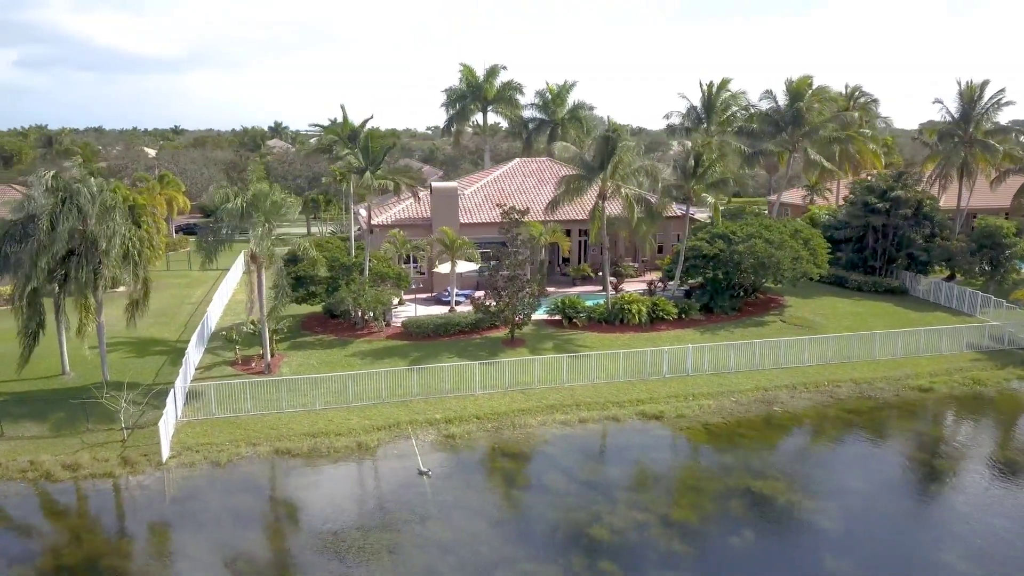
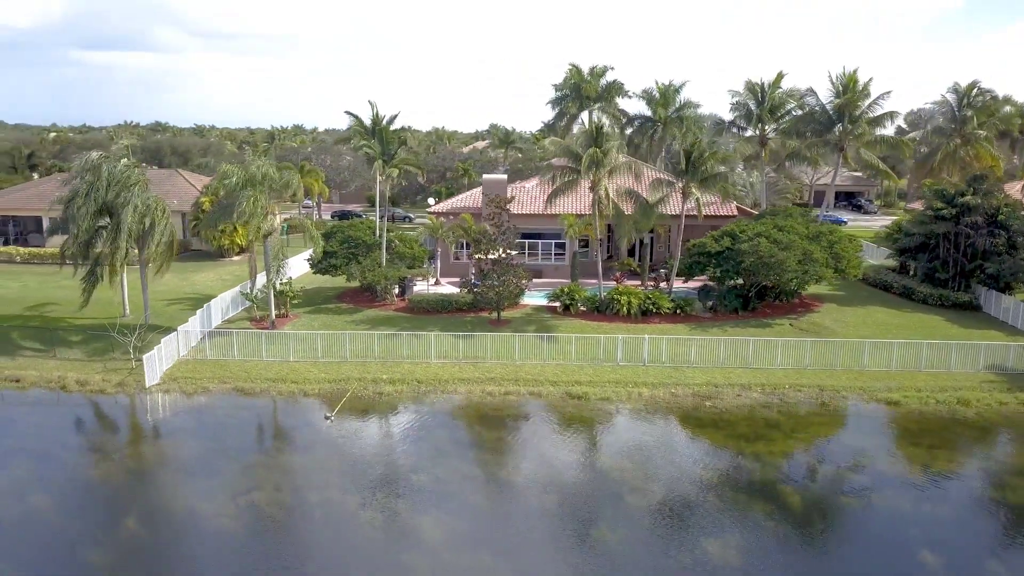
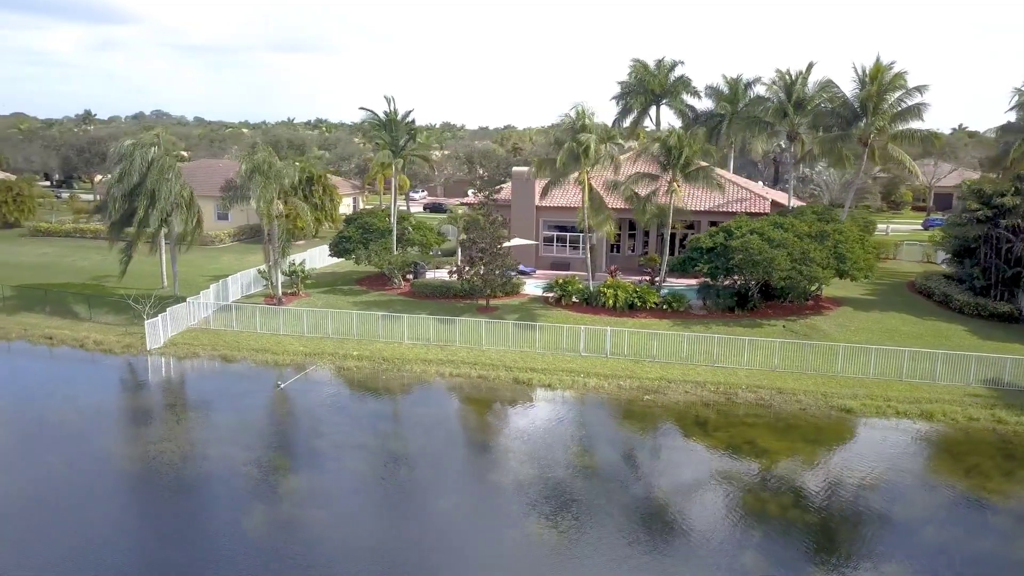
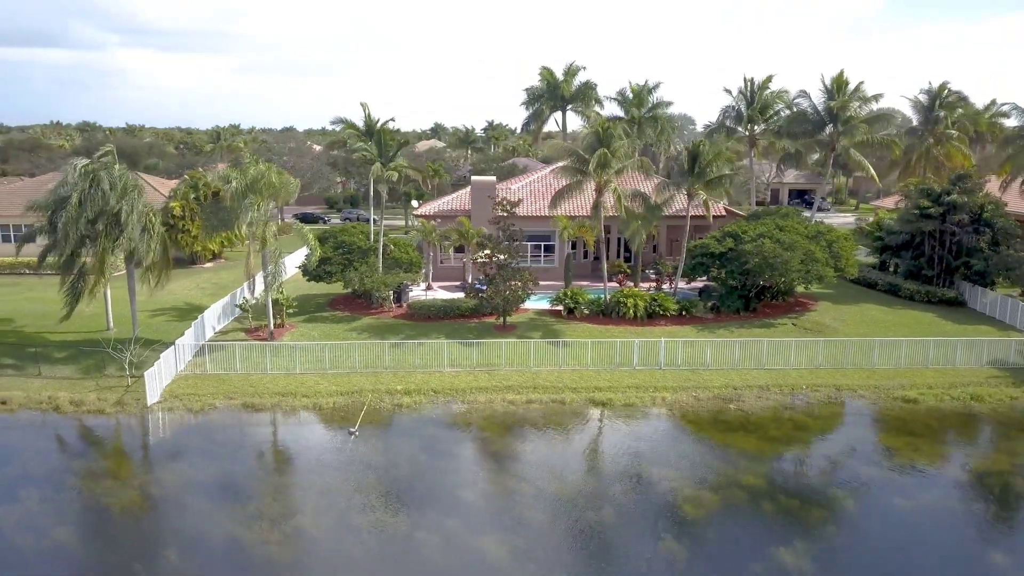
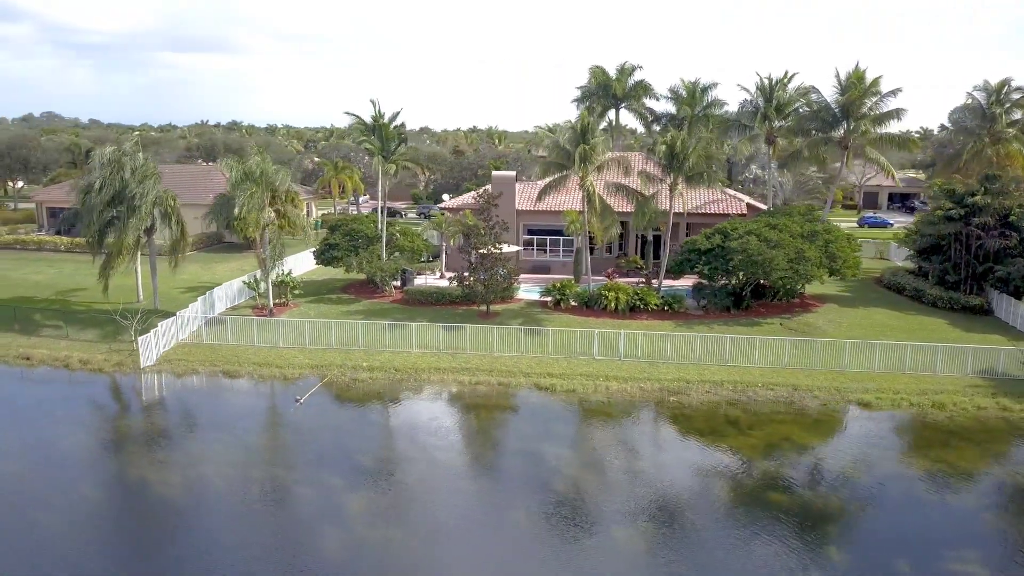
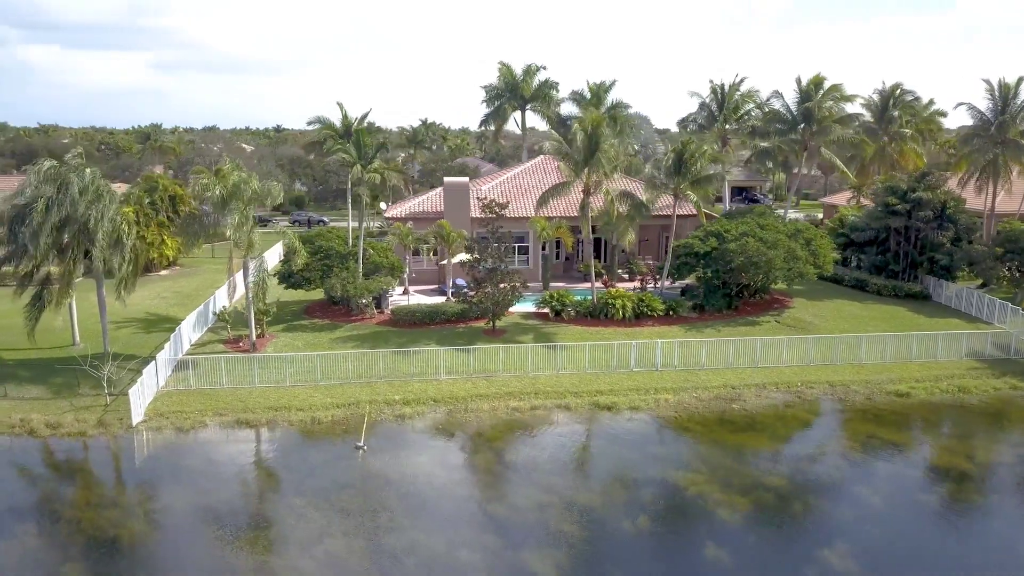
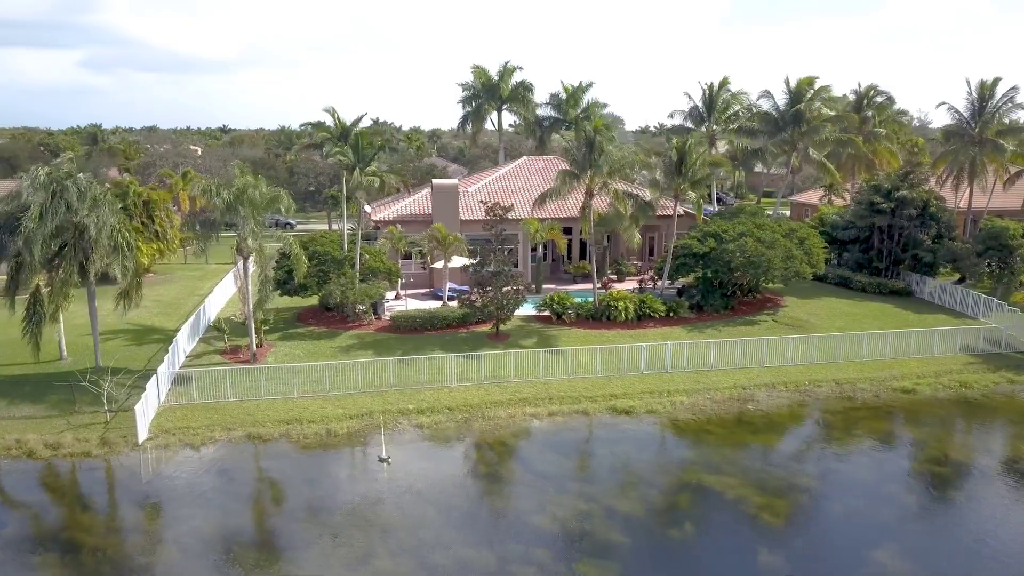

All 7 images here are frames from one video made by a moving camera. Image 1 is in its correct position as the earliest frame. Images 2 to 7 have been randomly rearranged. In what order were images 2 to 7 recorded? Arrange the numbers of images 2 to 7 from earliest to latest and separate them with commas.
7, 6, 4, 2, 5, 3
